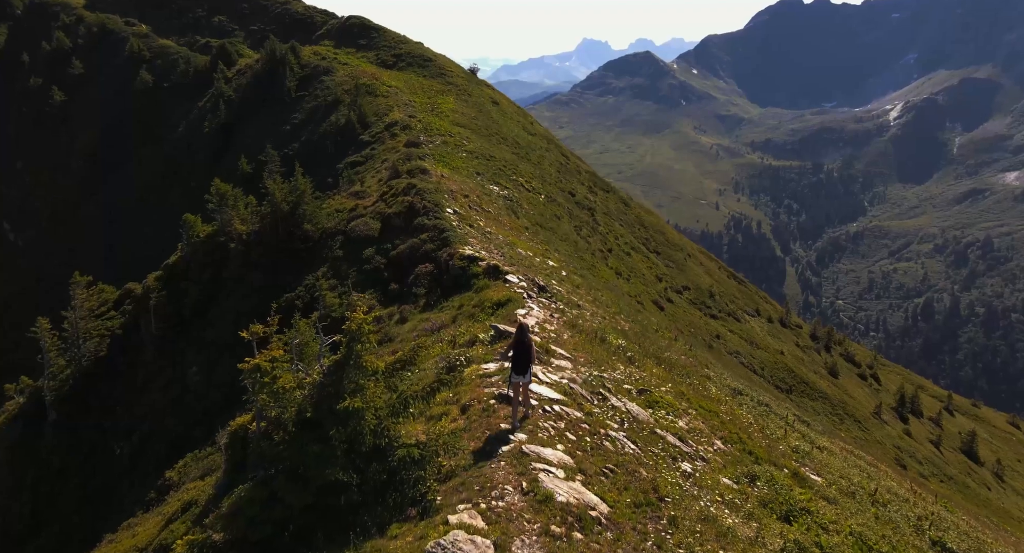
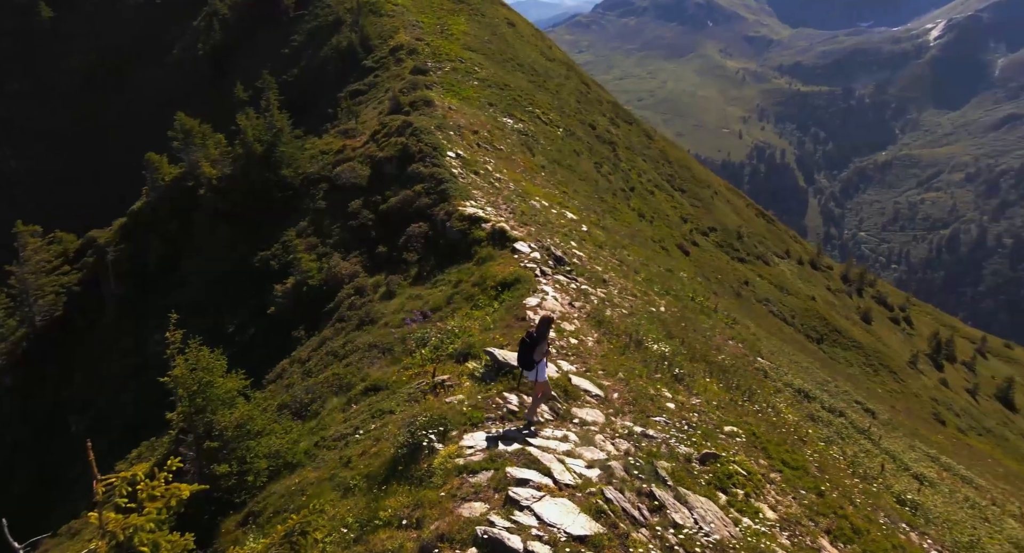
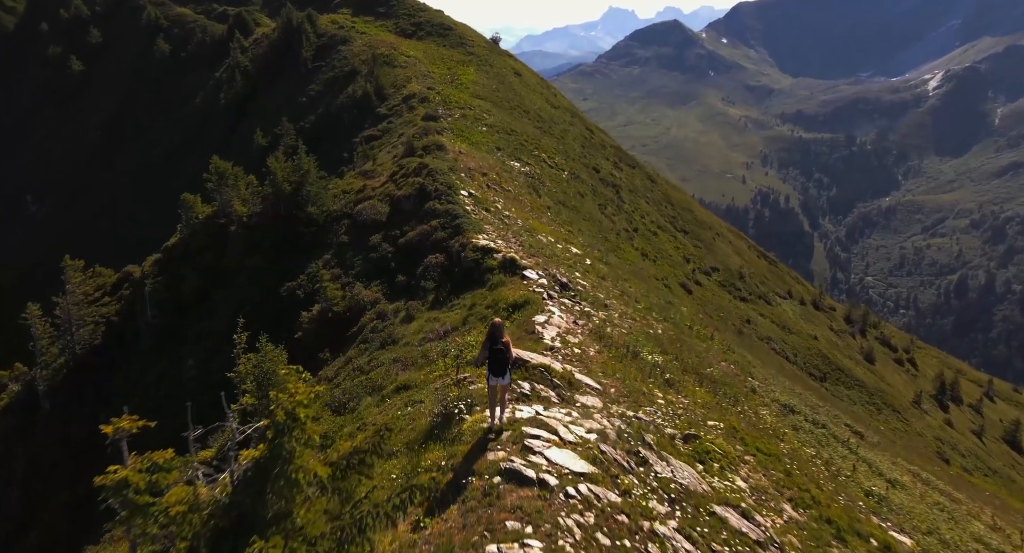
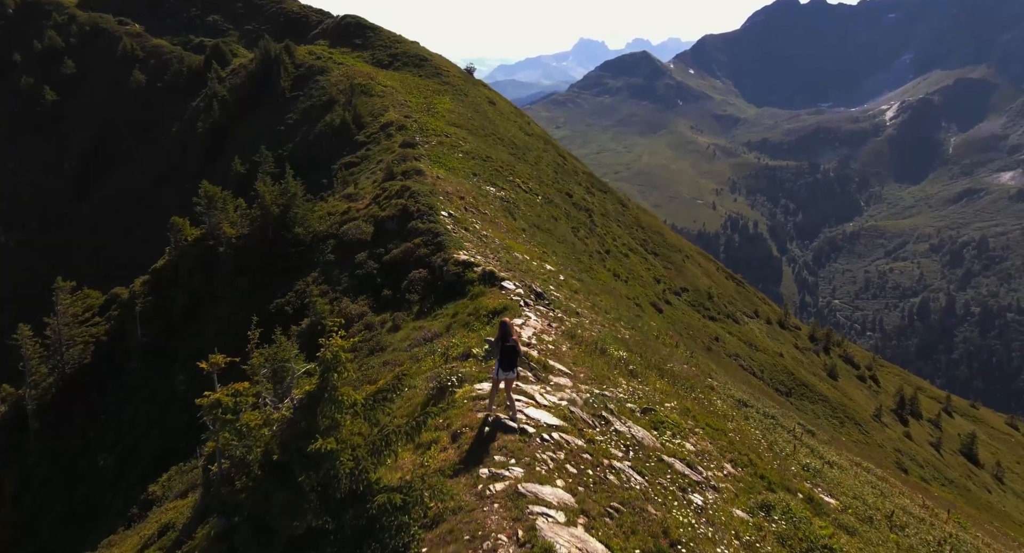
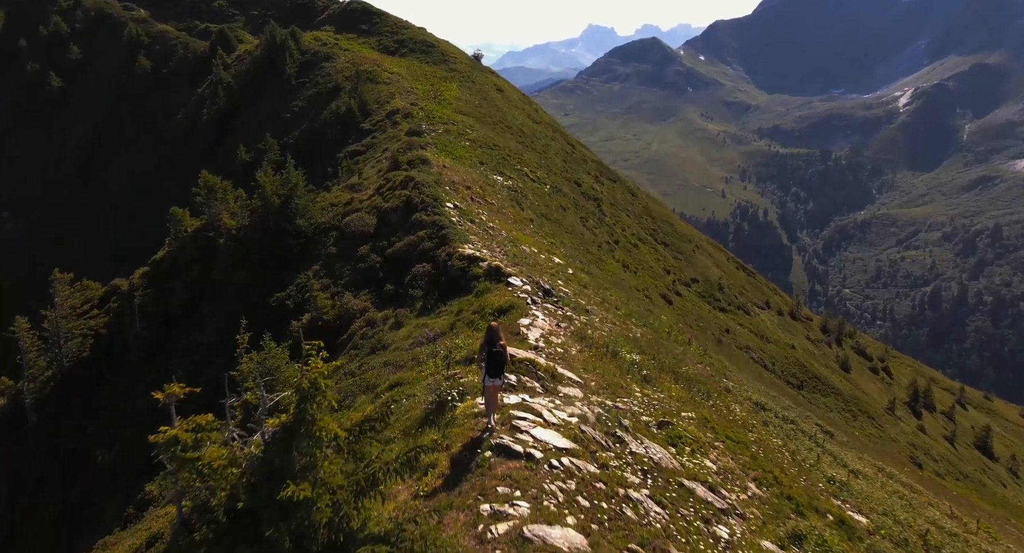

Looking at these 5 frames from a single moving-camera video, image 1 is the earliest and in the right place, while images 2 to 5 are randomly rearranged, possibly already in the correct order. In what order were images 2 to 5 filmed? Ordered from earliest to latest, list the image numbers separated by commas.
4, 5, 3, 2
